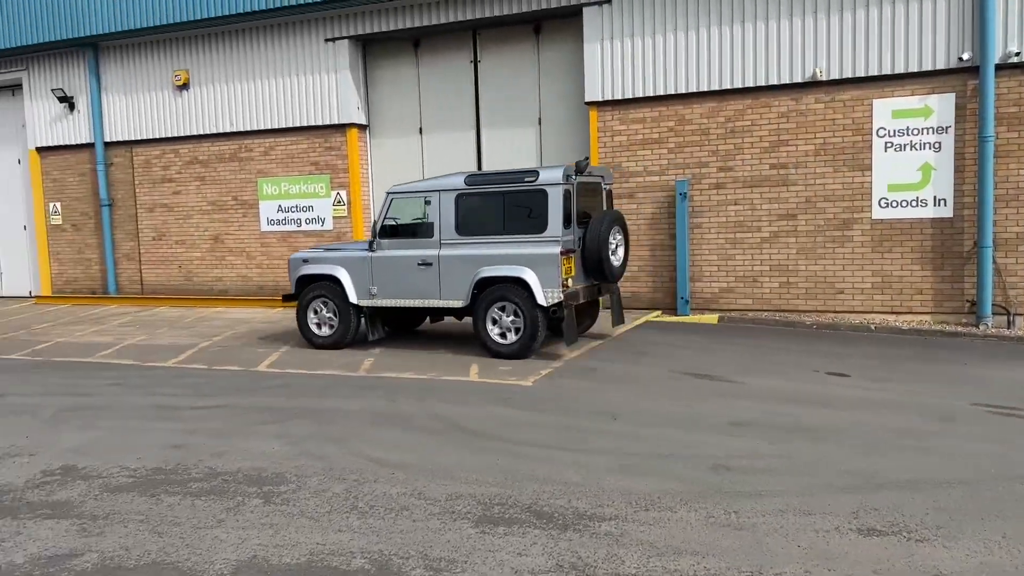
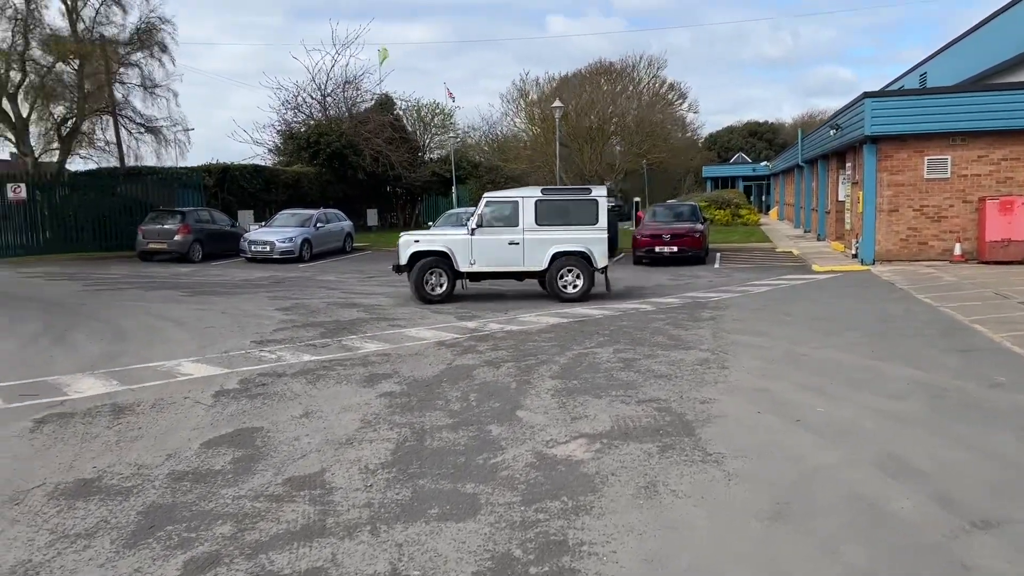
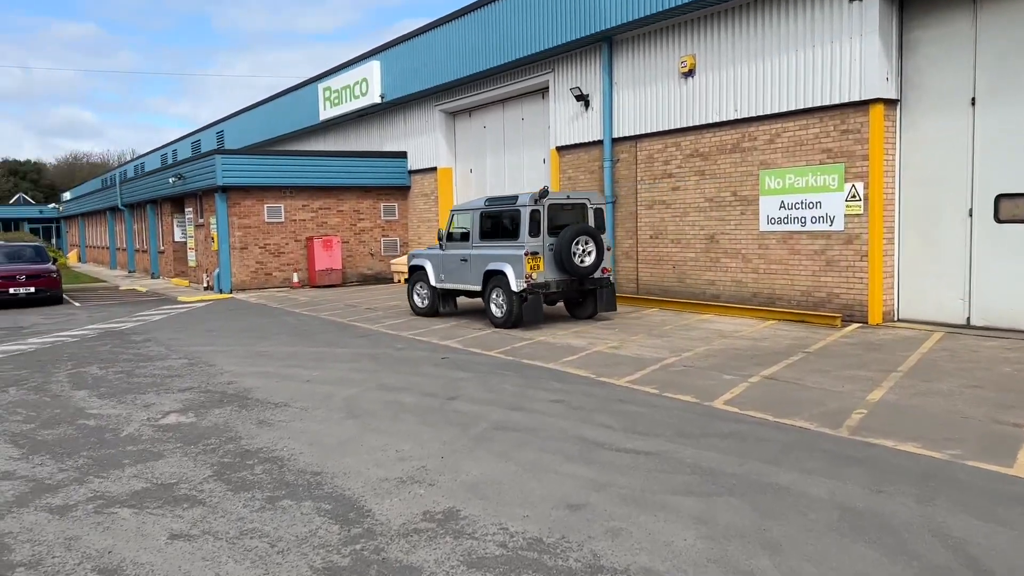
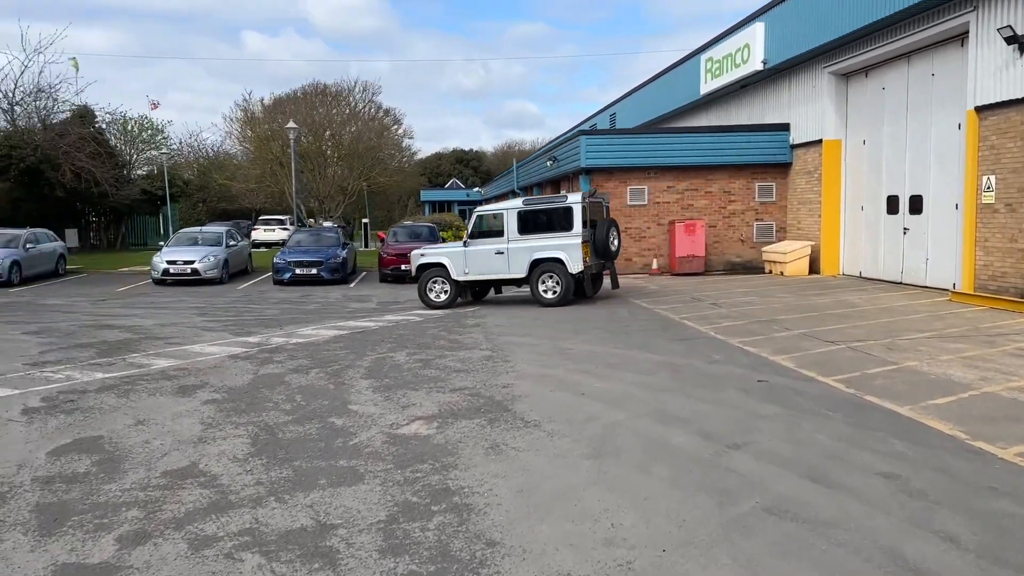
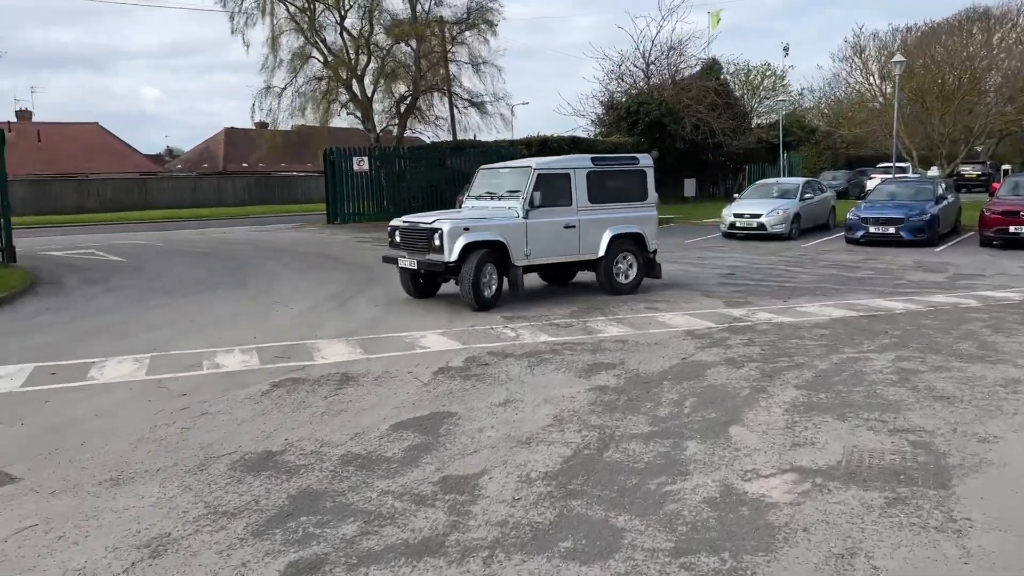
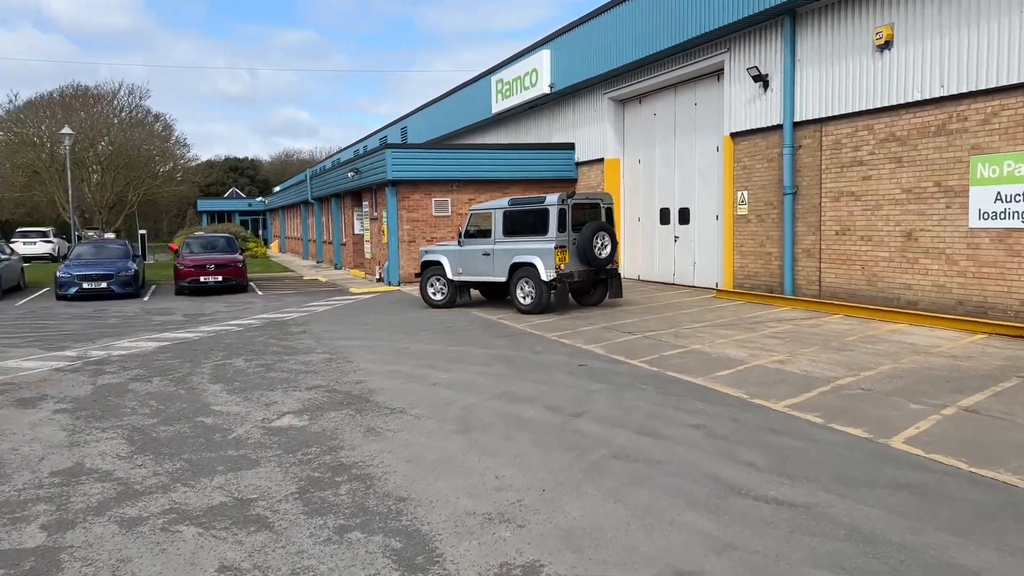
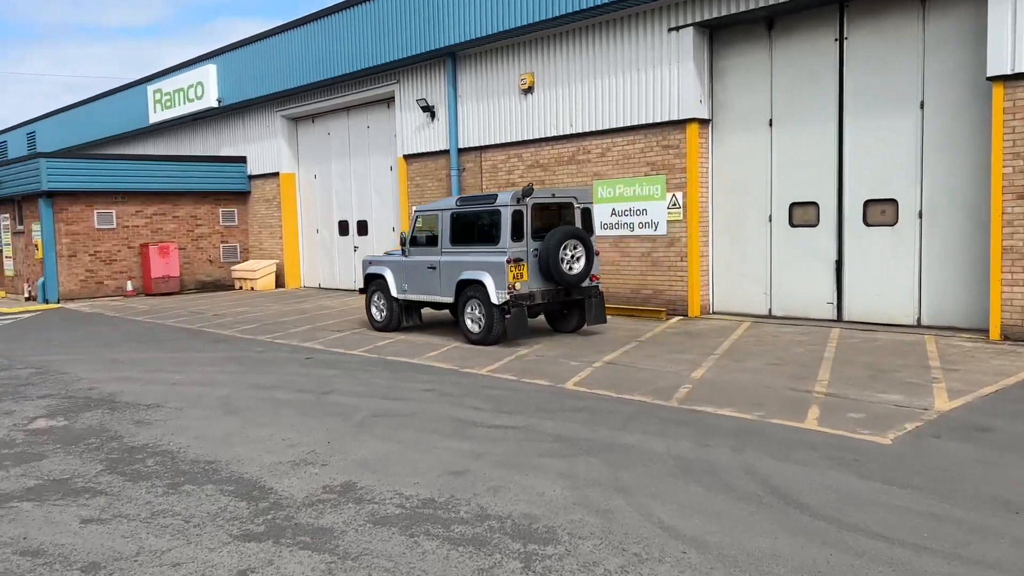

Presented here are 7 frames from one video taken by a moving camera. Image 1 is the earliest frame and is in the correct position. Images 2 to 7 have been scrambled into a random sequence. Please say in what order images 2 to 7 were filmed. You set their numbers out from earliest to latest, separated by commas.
7, 3, 6, 4, 2, 5
